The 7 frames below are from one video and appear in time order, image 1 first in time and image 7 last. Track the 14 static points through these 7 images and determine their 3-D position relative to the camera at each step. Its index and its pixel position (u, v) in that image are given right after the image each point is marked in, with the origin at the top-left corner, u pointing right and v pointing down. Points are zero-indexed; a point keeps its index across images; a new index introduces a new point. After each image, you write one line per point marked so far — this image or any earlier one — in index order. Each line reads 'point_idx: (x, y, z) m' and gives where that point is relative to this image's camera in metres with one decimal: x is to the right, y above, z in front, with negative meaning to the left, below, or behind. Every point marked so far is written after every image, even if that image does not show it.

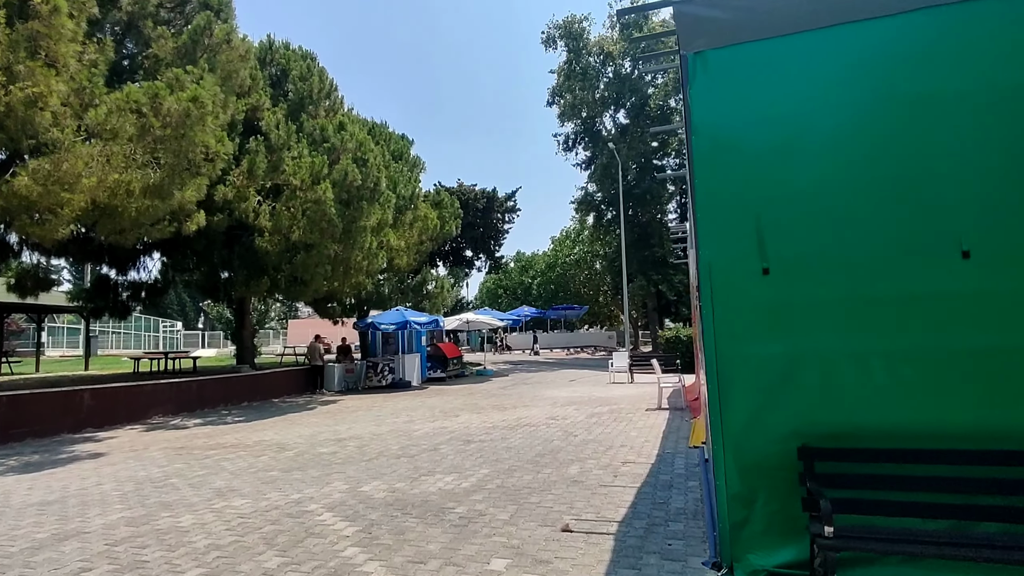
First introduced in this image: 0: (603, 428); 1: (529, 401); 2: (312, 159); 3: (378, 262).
0: (+1.6, -2.5, +10.4) m
1: (+0.4, -2.9, +15.1) m
2: (-5.4, +3.5, +15.6) m
3: (-4.5, +0.9, +19.4) m
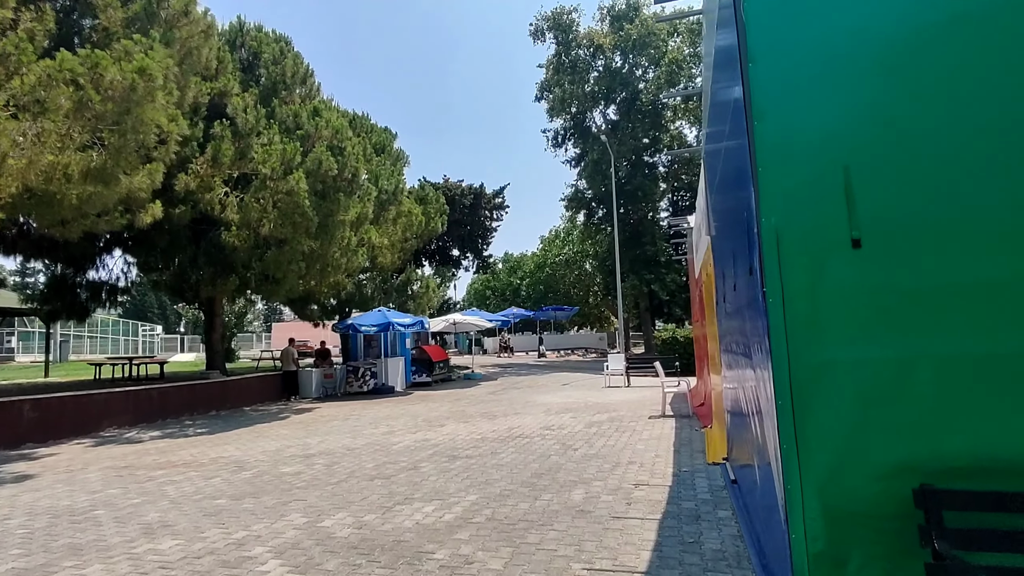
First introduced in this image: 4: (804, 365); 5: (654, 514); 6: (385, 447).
0: (+1.5, -2.4, +9.2) m
1: (+0.1, -2.9, +13.9) m
2: (-5.7, +3.5, +14.4) m
3: (-4.8, +0.9, +18.1) m
4: (+1.5, -0.4, +2.9) m
5: (+1.3, -2.1, +5.4) m
6: (-2.1, -2.6, +9.6) m
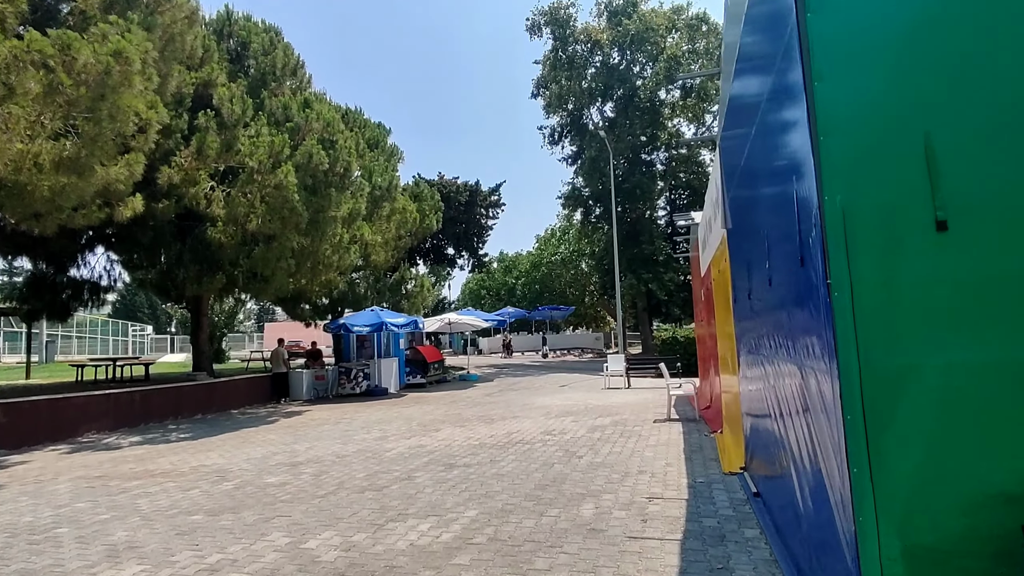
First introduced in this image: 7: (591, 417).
0: (+1.5, -2.4, +8.7) m
1: (+0.1, -2.8, +13.4) m
2: (-5.7, +3.6, +13.8) m
3: (-4.9, +0.9, +17.6) m
4: (+1.5, -0.3, +2.4) m
5: (+1.4, -2.1, +4.9) m
6: (-2.1, -2.6, +9.1) m
7: (+1.6, -2.6, +11.8) m
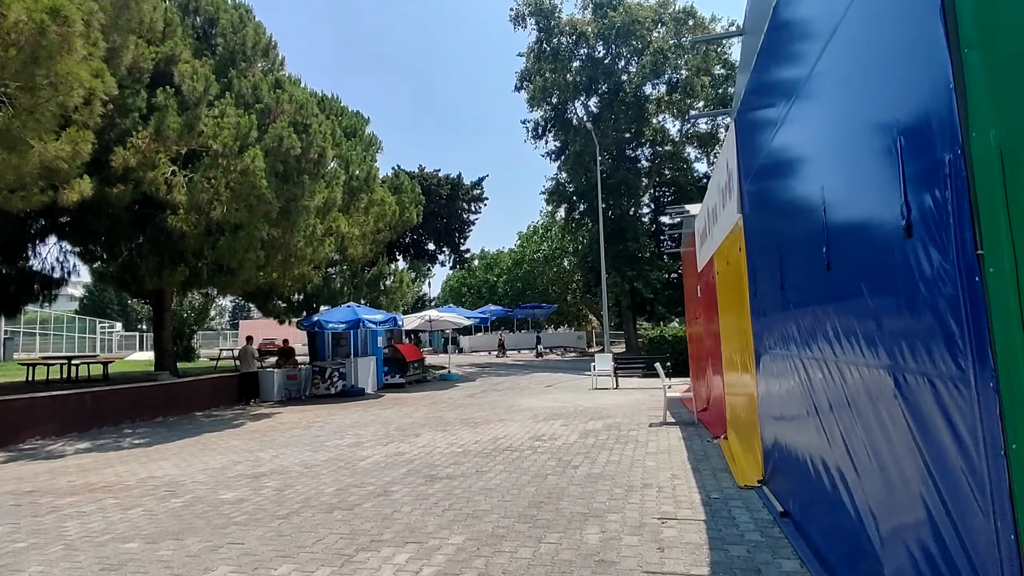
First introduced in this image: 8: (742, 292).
0: (+1.3, -2.3, +8.0) m
1: (-0.2, -2.7, +12.6) m
2: (-6.0, +3.7, +12.8) m
3: (-5.4, +1.1, +16.6) m
4: (+1.6, -0.3, +1.7) m
5: (+1.3, -2.0, +4.1) m
6: (-2.3, -2.5, +8.2) m
7: (+1.3, -2.5, +11.1) m
8: (+2.7, -0.1, +6.7) m
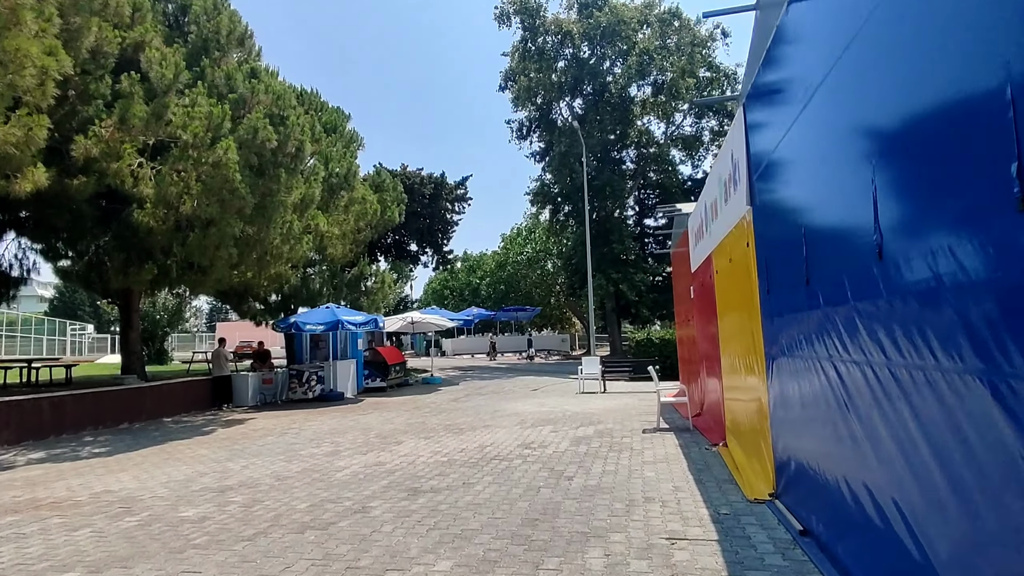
0: (+1.2, -2.3, +7.5) m
1: (-0.5, -2.7, +12.1) m
2: (-6.3, +3.7, +12.1) m
3: (-5.8, +1.1, +15.9) m
4: (+1.6, -0.2, +1.2) m
5: (+1.3, -1.9, +3.6) m
6: (-2.4, -2.5, +7.6) m
7: (+1.1, -2.5, +10.6) m
8: (+2.6, 0.0, +6.3) m
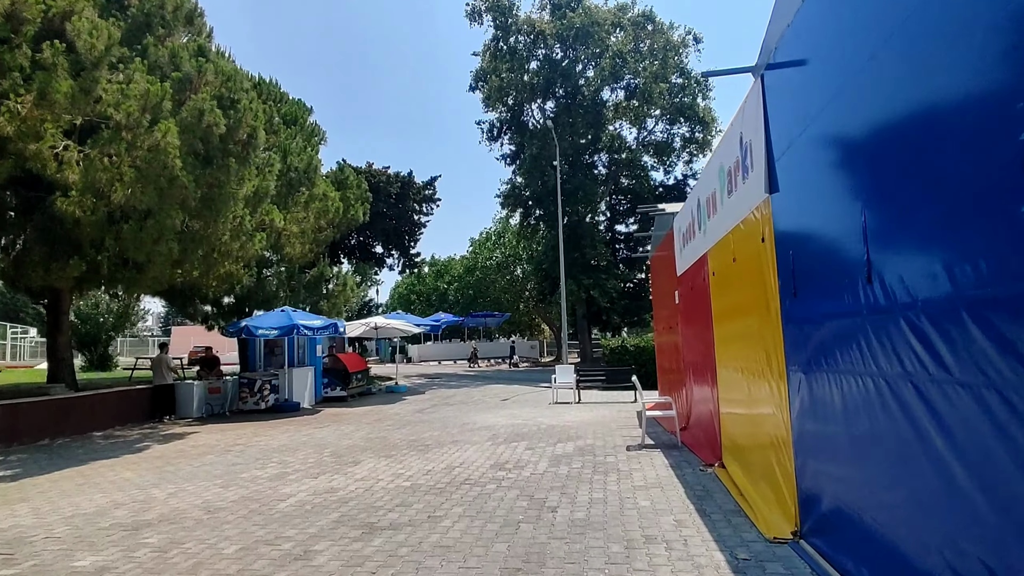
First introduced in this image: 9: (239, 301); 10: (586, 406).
0: (+0.9, -2.3, +6.6) m
1: (-1.1, -2.8, +11.0) m
2: (-6.8, +3.7, +10.8) m
3: (-6.5, +1.1, +14.6) m
4: (+1.7, -0.2, +0.4) m
5: (+1.2, -1.9, +2.7) m
6: (-2.7, -2.4, +6.5) m
7: (+0.6, -2.6, +9.7) m
8: (+2.4, -0.1, +5.5) m
9: (-8.8, -0.4, +18.6) m
10: (+1.8, -2.9, +14.4) m
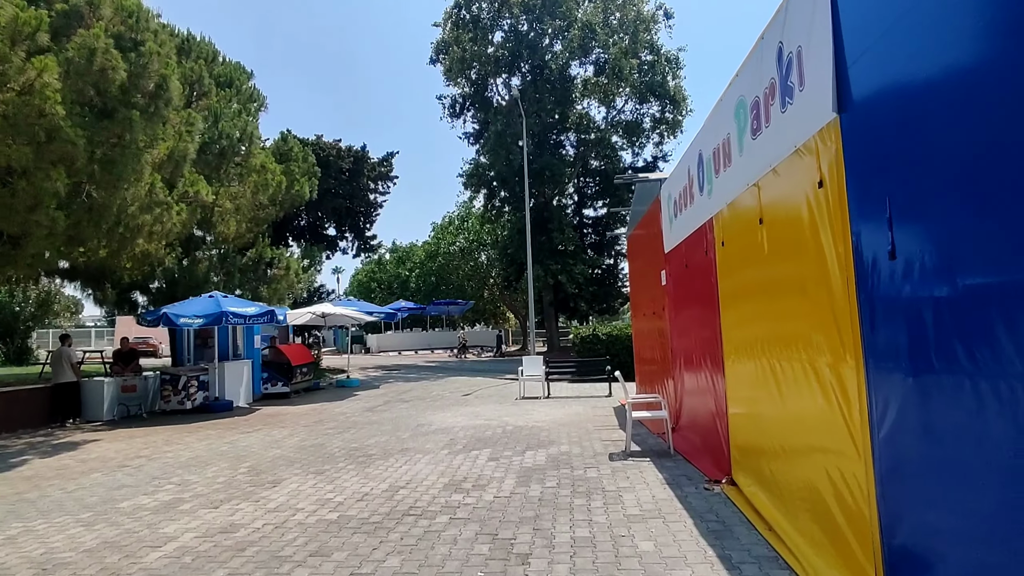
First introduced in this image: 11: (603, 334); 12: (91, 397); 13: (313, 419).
0: (+0.5, -2.0, +5.0) m
1: (-1.7, -2.4, +9.4) m
2: (-7.4, +4.1, +8.7) m
3: (-7.3, +1.5, +12.6) m
4: (+1.7, 0.0, -1.2) m
5: (+1.1, -1.7, +1.2) m
6: (-3.1, -2.2, +4.7) m
7: (+0.1, -2.3, +8.1) m
8: (+2.0, +0.2, +4.0) m
9: (-9.9, +0.1, +16.4) m
10: (+1.0, -2.5, +12.9) m
11: (+3.1, -1.5, +19.5) m
12: (-9.5, -2.5, +13.2) m
13: (-4.2, -2.8, +12.3) m
